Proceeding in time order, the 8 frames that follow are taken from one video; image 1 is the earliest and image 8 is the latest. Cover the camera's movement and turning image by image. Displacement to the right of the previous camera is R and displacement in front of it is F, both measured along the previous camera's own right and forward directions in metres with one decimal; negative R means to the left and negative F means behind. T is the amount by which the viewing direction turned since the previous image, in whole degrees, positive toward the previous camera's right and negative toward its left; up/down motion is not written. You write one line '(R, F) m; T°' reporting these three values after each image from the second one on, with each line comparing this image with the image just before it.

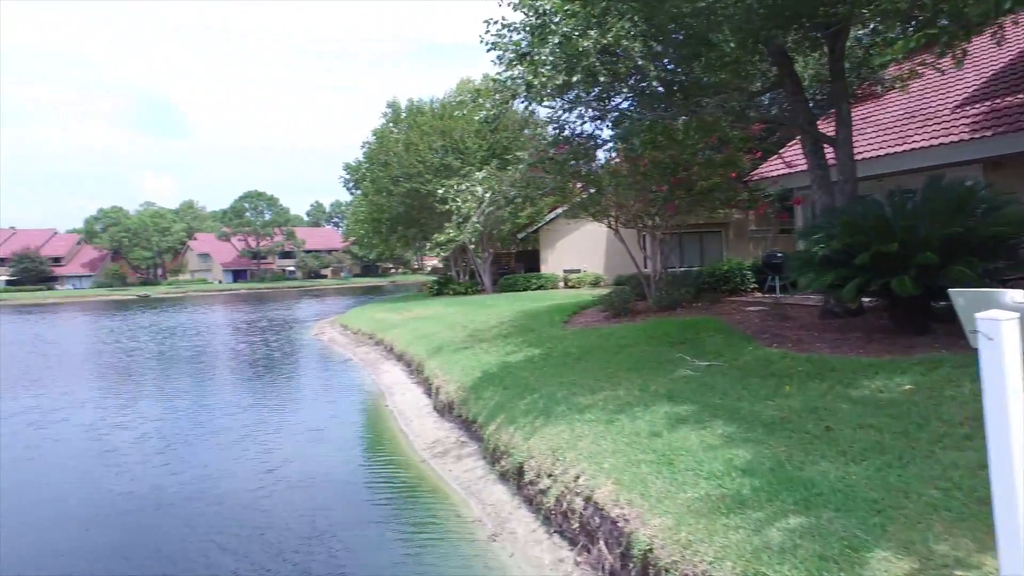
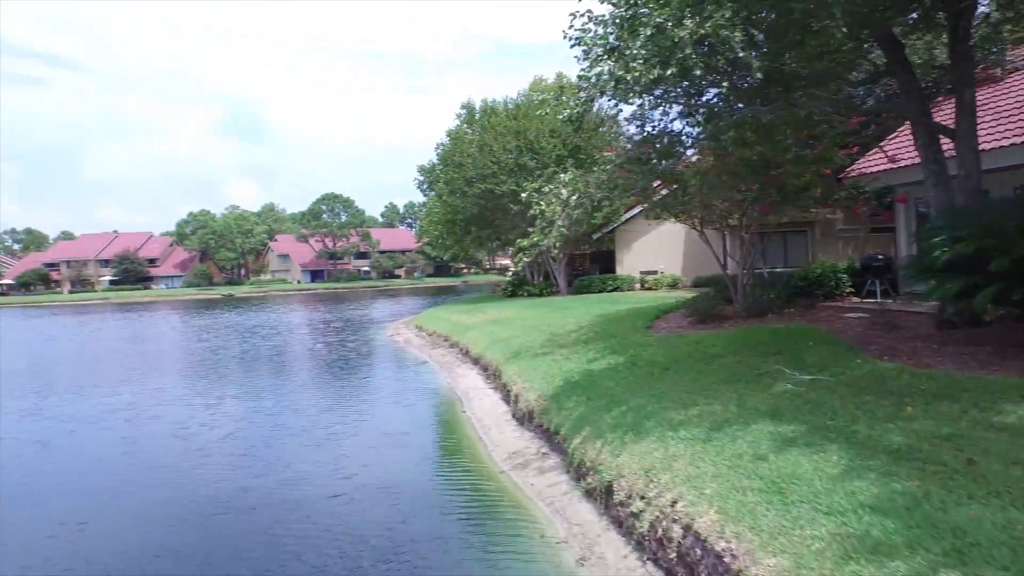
(-0.1, +0.2) m; -6°
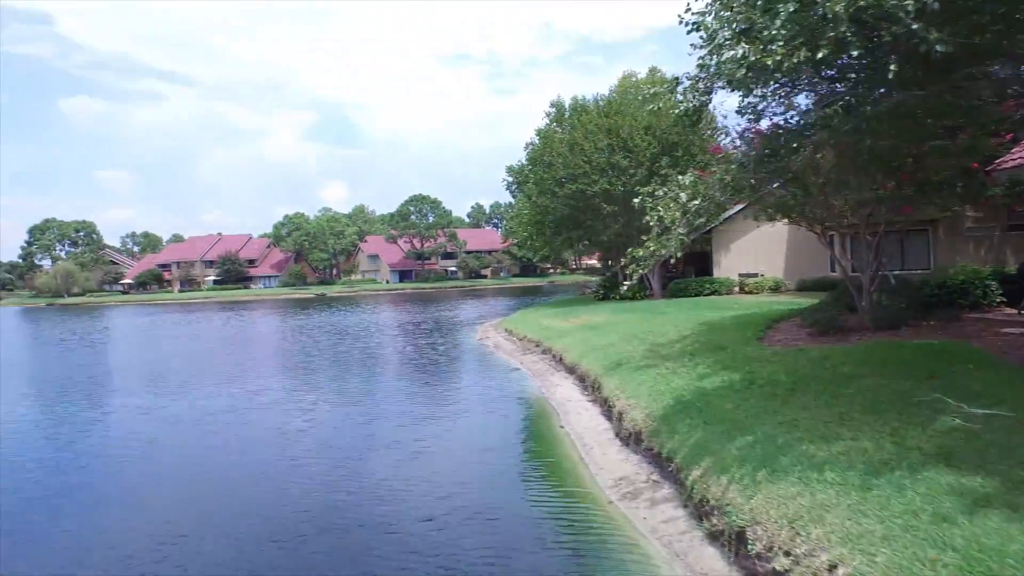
(-0.2, +0.4) m; -7°
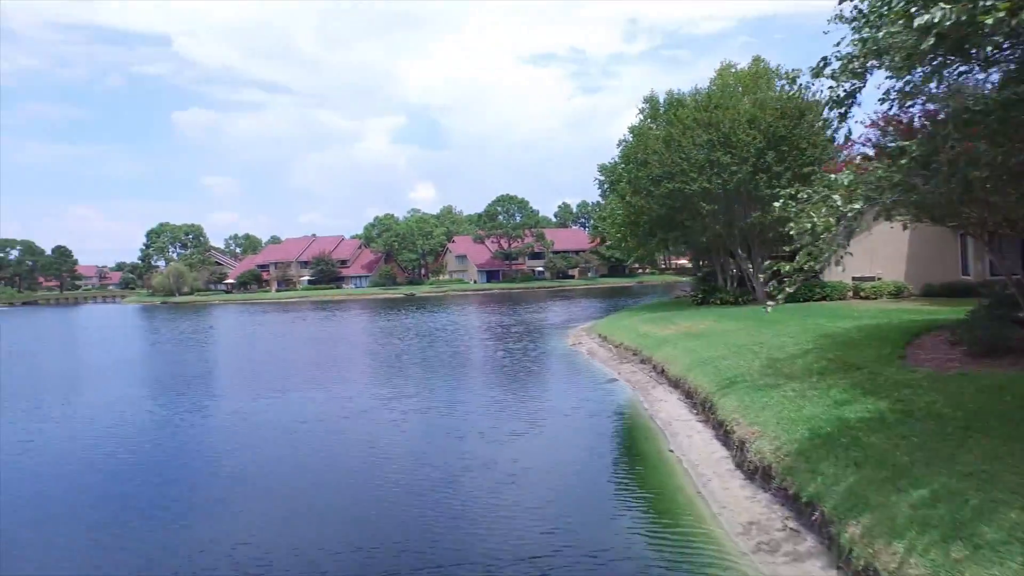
(-0.2, +0.5) m; -7°
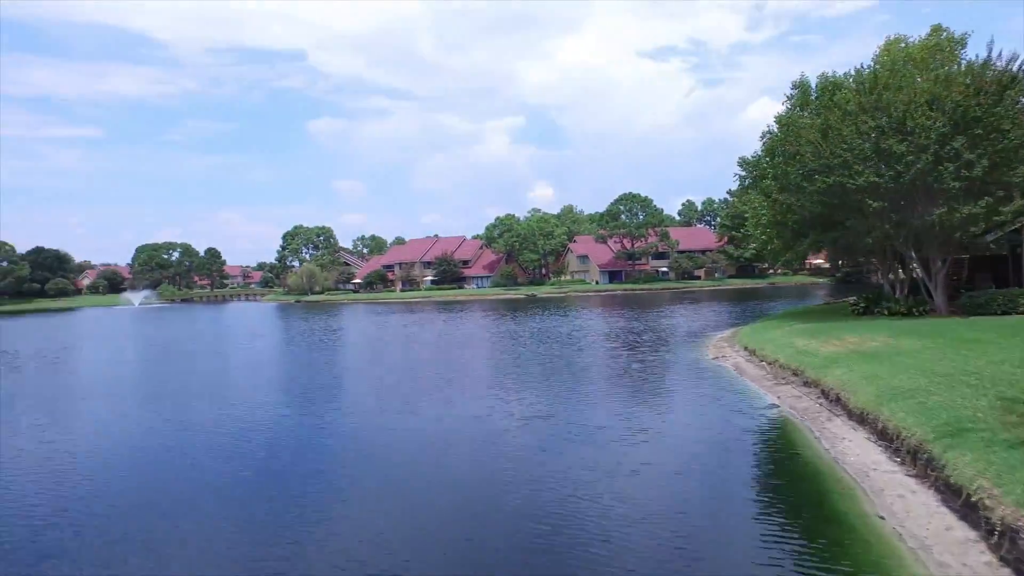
(-0.3, +1.1) m; -10°
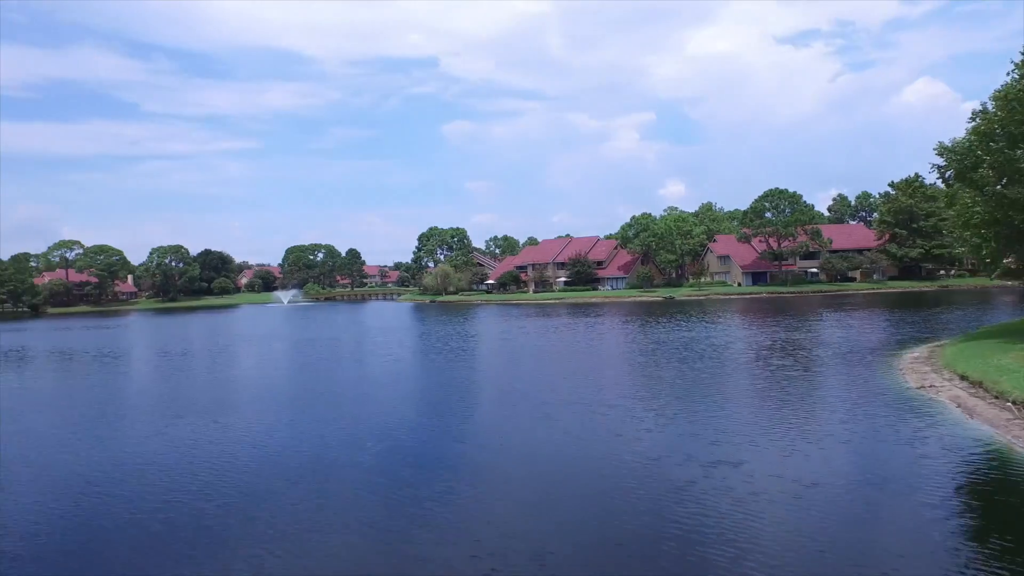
(-0.7, +1.7) m; -11°
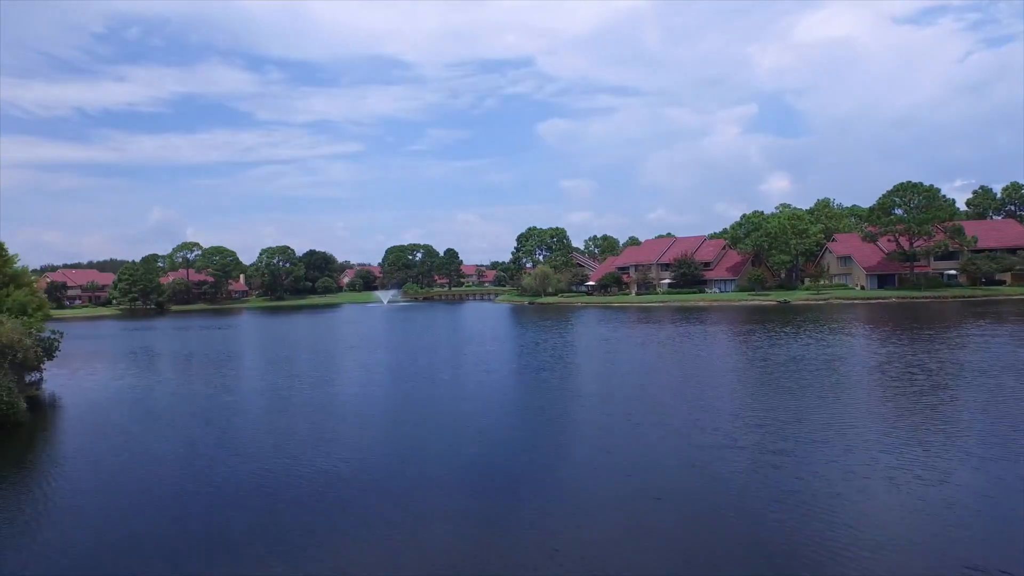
(-0.8, +2.3) m; -8°
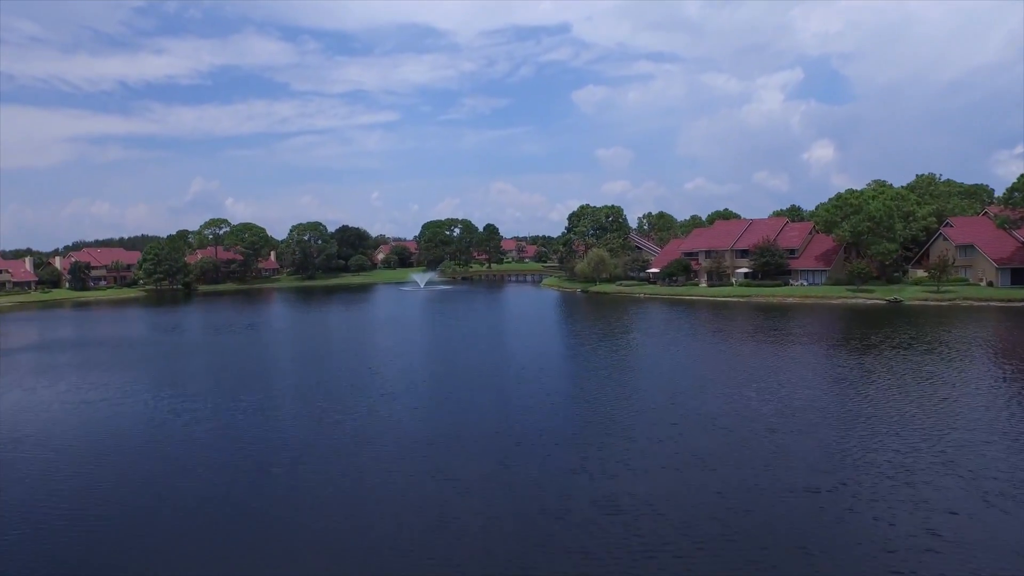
(-2.2, +10.8) m; -3°
